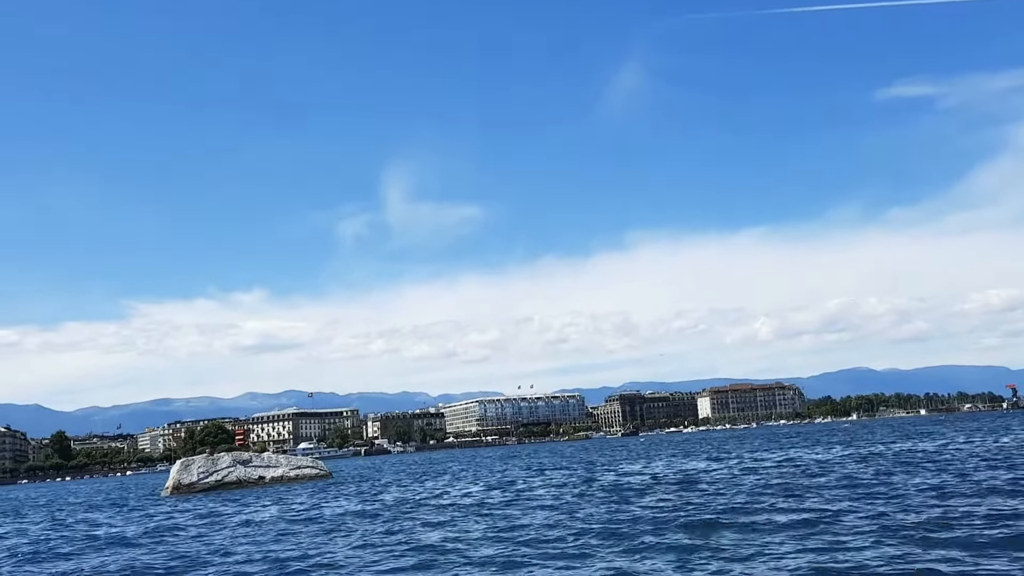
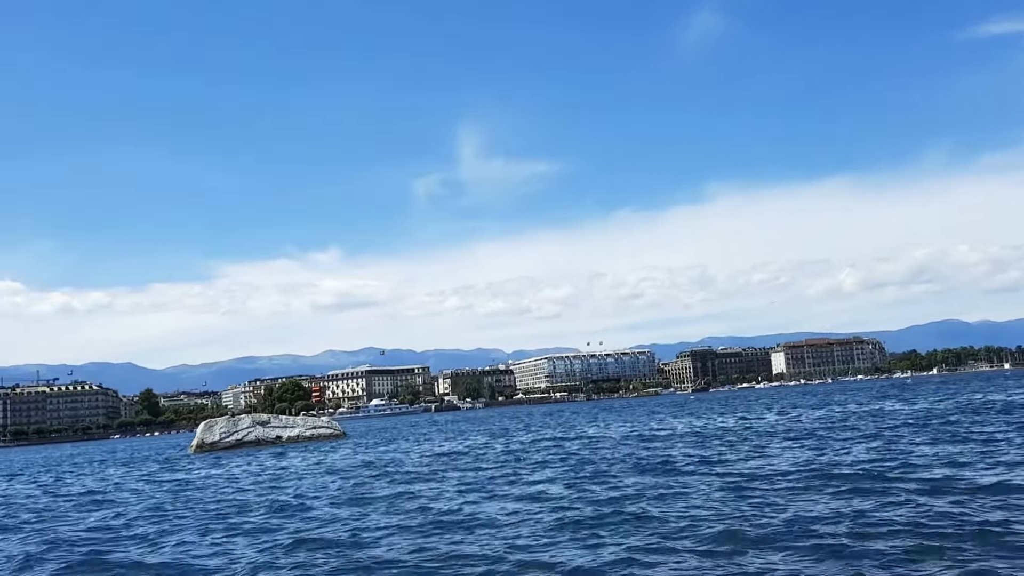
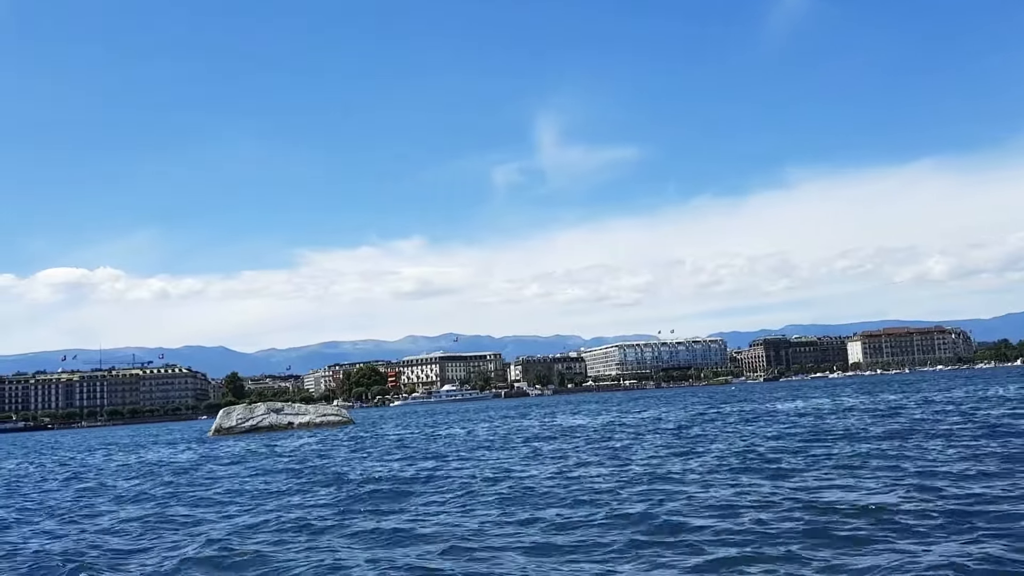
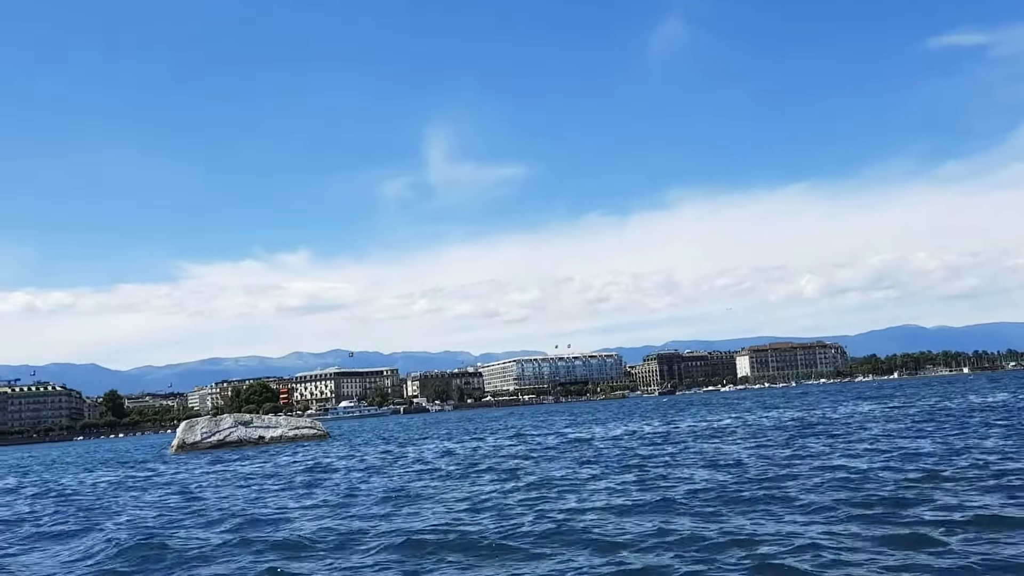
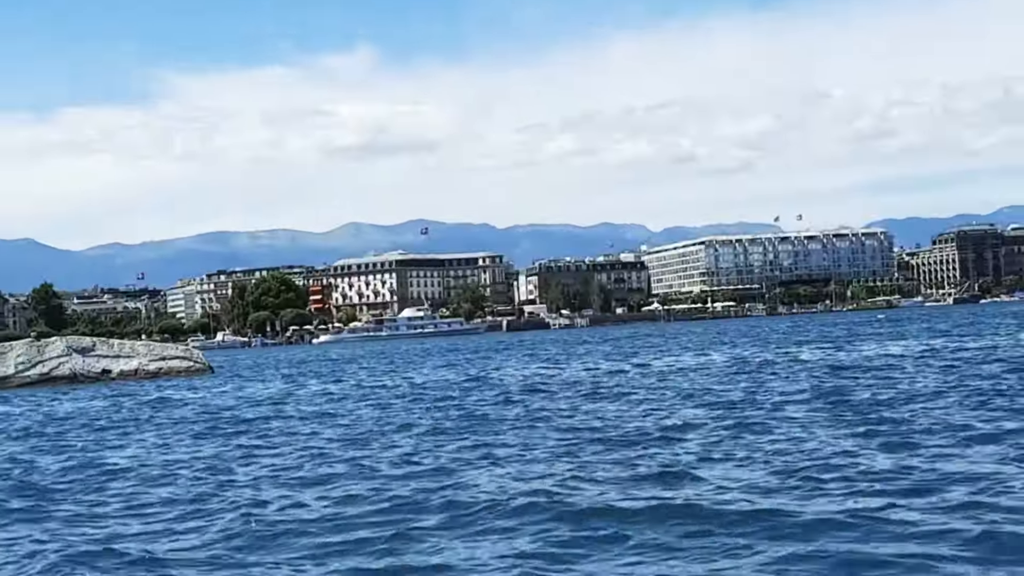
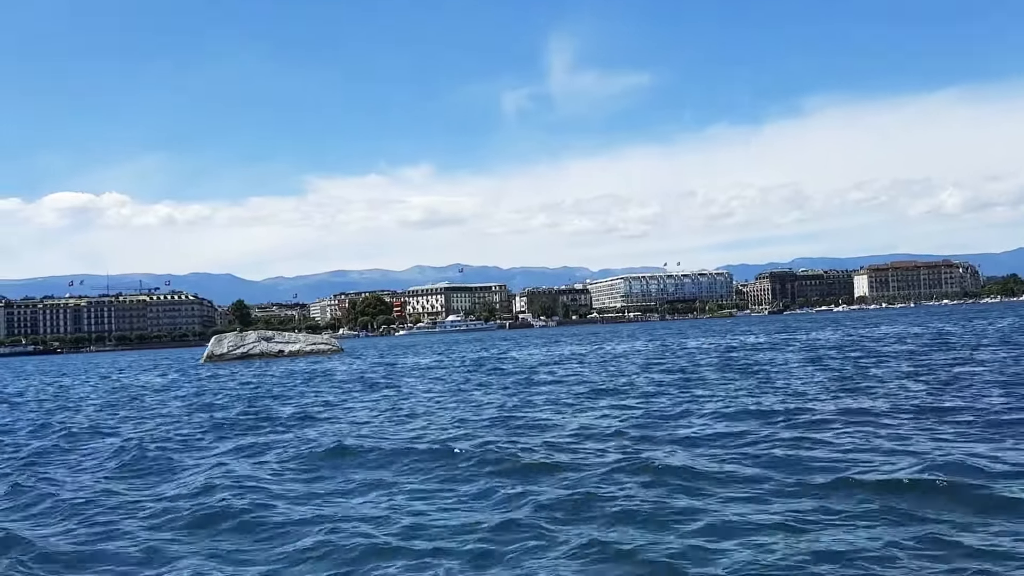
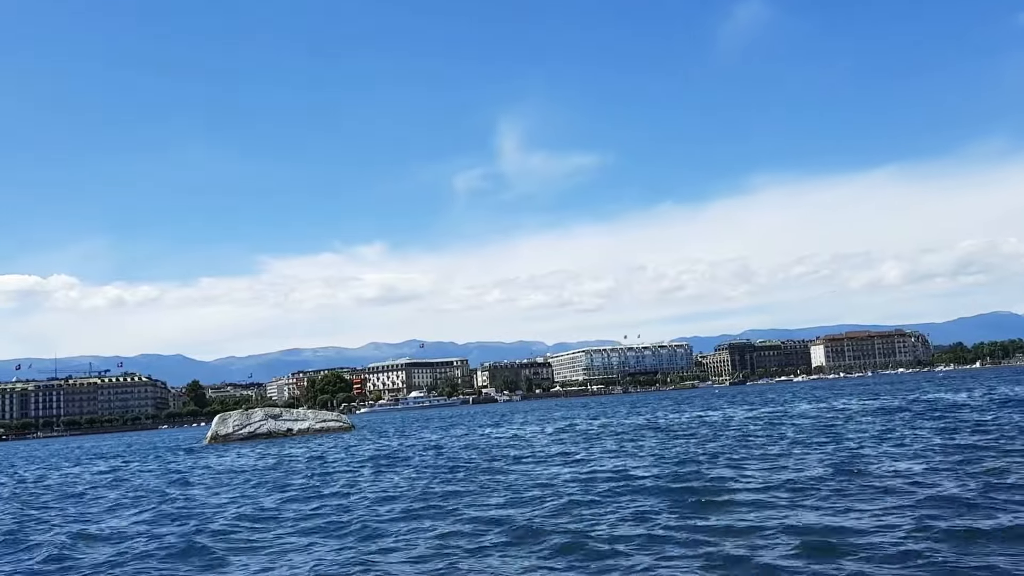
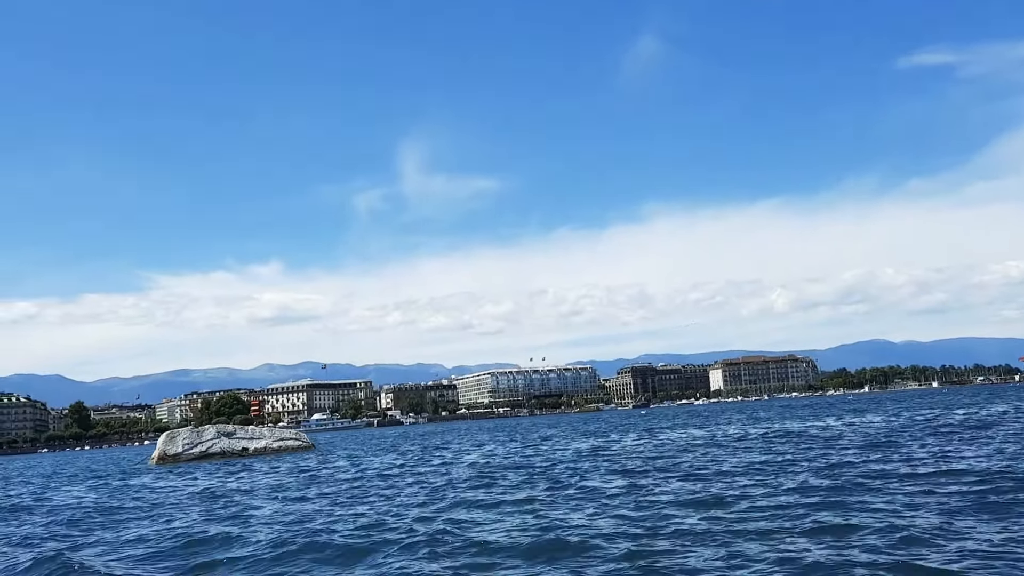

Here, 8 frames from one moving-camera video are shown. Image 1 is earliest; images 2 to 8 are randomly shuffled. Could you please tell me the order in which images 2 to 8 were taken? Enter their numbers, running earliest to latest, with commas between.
8, 4, 2, 7, 3, 6, 5
